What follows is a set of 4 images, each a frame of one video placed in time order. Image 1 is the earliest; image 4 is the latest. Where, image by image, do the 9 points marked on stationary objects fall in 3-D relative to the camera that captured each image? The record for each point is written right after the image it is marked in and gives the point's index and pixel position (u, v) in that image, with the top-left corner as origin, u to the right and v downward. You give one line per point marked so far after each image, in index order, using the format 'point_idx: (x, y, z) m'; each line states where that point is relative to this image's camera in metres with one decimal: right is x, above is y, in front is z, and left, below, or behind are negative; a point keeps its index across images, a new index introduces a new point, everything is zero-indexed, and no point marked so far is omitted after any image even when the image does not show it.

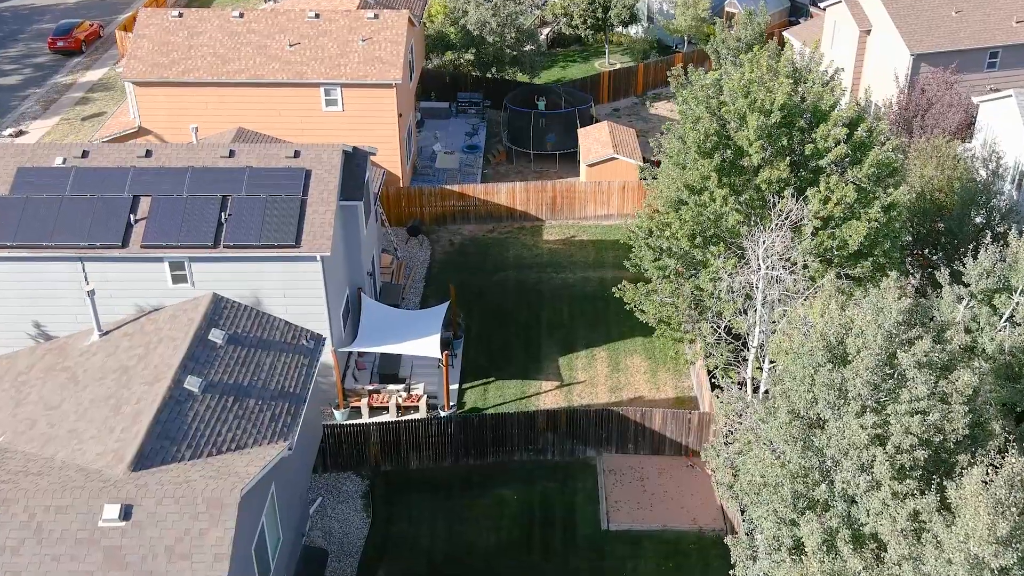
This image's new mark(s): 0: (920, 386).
0: (+5.1, -1.2, +14.4) m
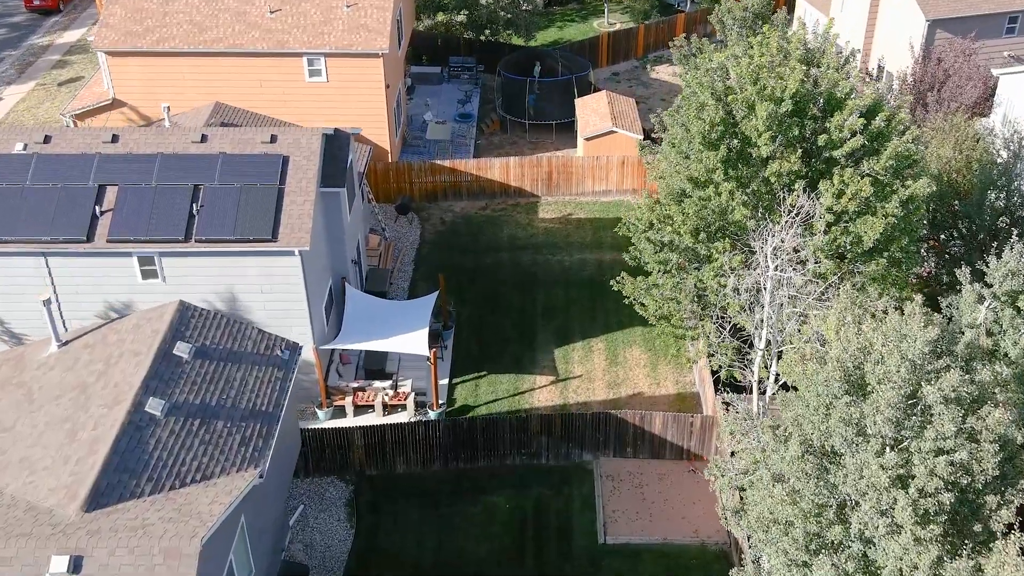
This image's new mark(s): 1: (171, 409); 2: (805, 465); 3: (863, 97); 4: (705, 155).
0: (+5.0, -1.6, +13.0) m
1: (-4.8, -1.7, +16.1) m
2: (+3.7, -2.2, +14.3) m
3: (+5.9, +3.2, +19.3) m
4: (+3.3, +2.3, +19.5) m
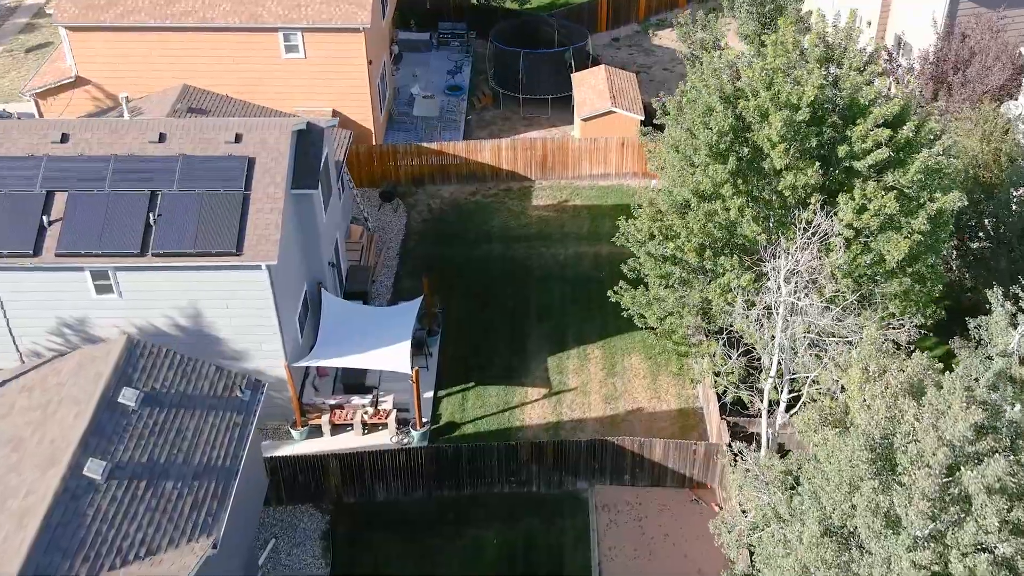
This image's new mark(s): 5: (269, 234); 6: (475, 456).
0: (+4.8, -2.3, +11.3) m
1: (-5.0, -2.3, +14.4) m
2: (+3.5, -2.9, +12.6) m
3: (+5.7, +2.8, +17.3) m
4: (+3.1, +1.9, +17.5) m
5: (-4.2, +0.9, +19.5) m
6: (-0.7, -2.9, +20.0) m
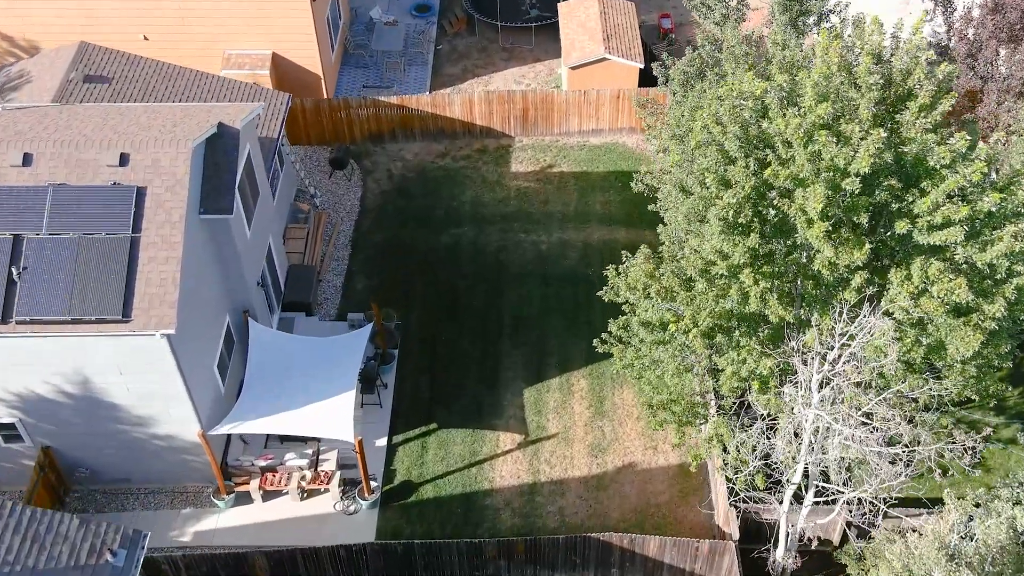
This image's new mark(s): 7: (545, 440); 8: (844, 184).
0: (+4.2, -4.5, +7.8) m
1: (-5.6, -4.0, +10.8) m
2: (+2.9, -4.9, +9.2) m
3: (+5.1, +1.5, +12.9) m
4: (+2.5, +0.6, +13.3) m
5: (-4.7, -0.1, +15.4) m
6: (-1.2, -3.8, +16.5) m
7: (+0.6, -2.5, +19.0) m
8: (+3.7, +1.2, +12.5) m
